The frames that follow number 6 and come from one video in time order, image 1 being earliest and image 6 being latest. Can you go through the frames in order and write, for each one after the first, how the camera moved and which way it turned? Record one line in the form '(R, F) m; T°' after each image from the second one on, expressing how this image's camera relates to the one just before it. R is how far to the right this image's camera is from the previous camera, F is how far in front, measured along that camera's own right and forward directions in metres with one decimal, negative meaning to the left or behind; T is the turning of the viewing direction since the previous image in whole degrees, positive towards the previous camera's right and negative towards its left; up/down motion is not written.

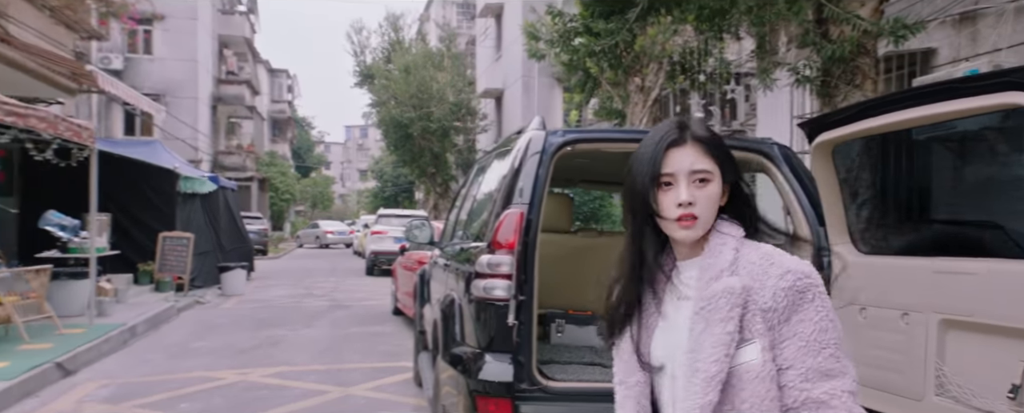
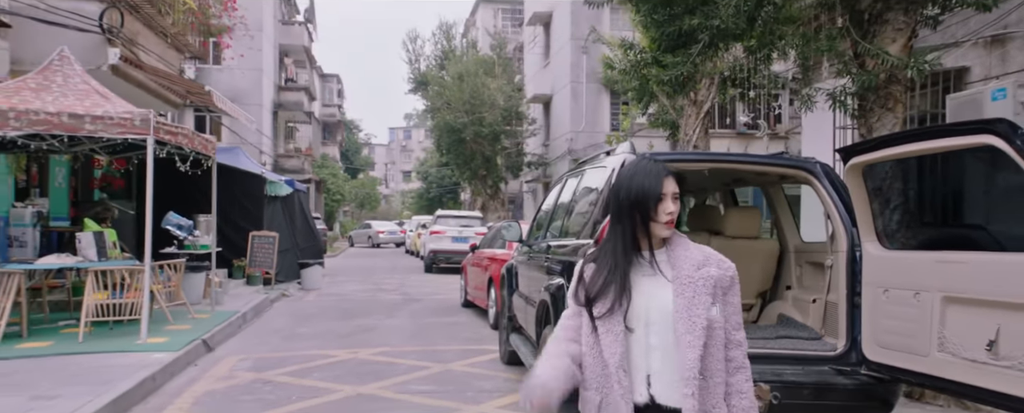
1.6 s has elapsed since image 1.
(-0.4, -1.1) m; -3°
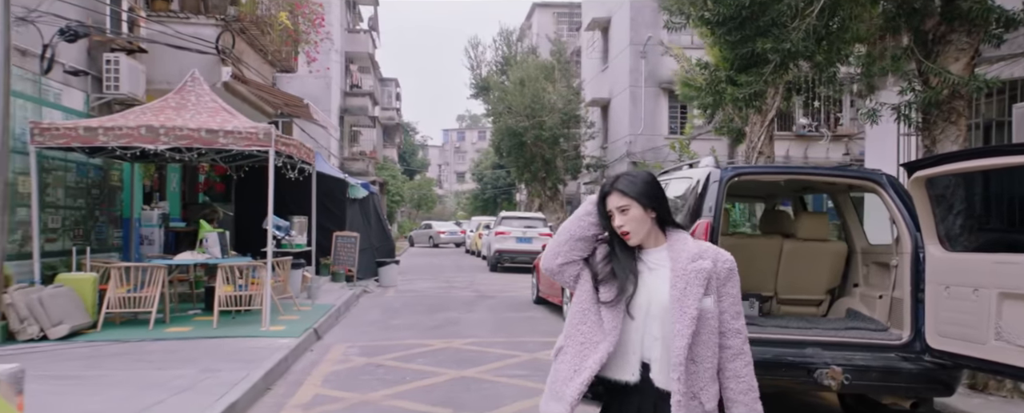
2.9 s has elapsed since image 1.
(-0.4, -0.8) m; -4°
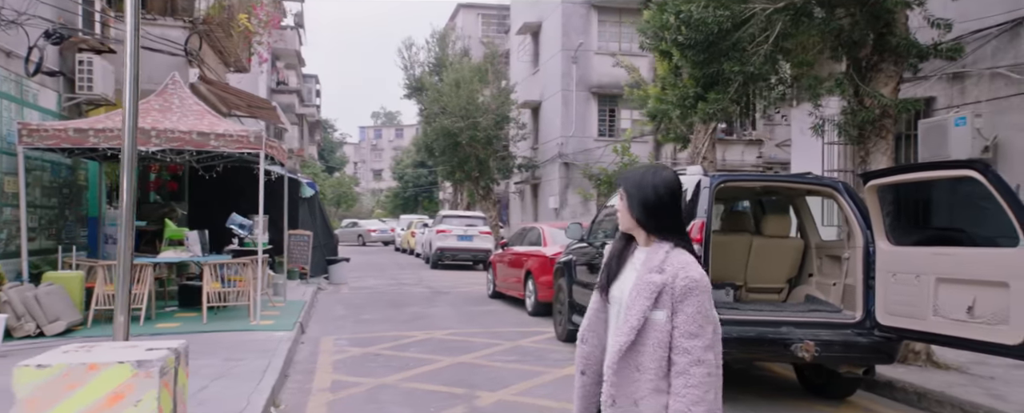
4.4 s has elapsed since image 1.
(-1.0, -0.6) m; +8°
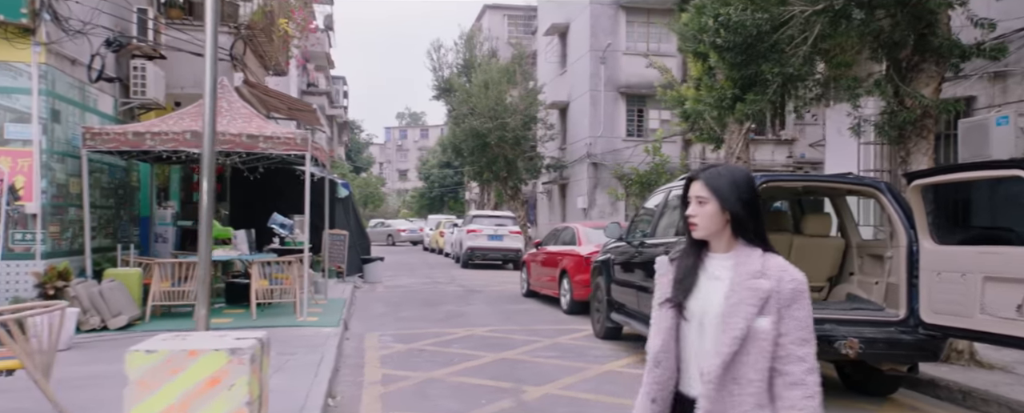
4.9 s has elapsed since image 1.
(-0.2, -0.2) m; -2°
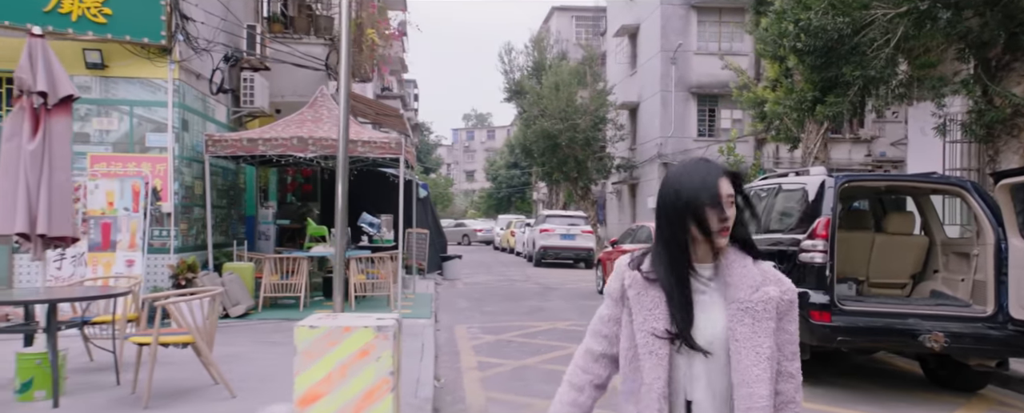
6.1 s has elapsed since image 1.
(-0.2, -0.5) m; -6°
